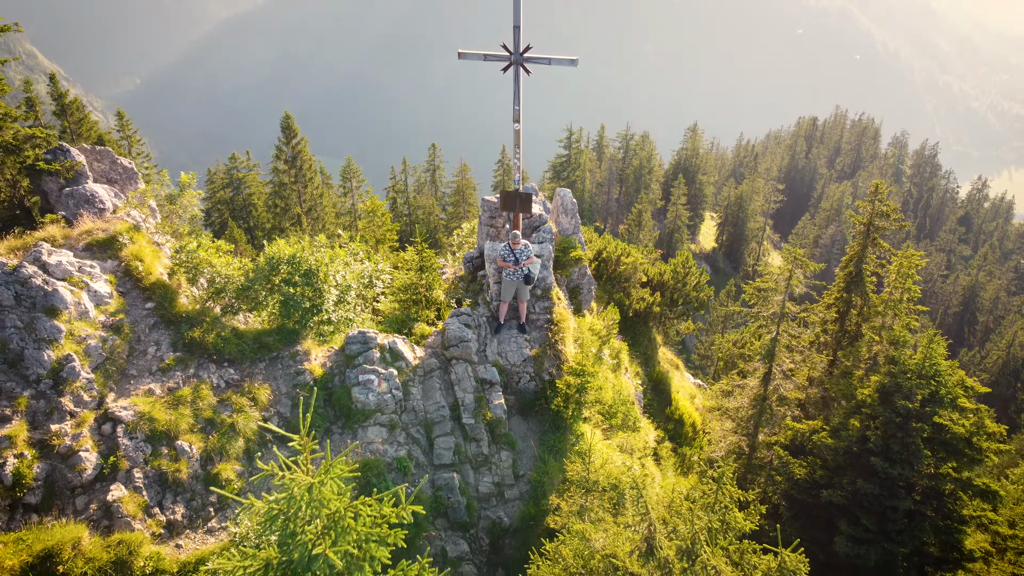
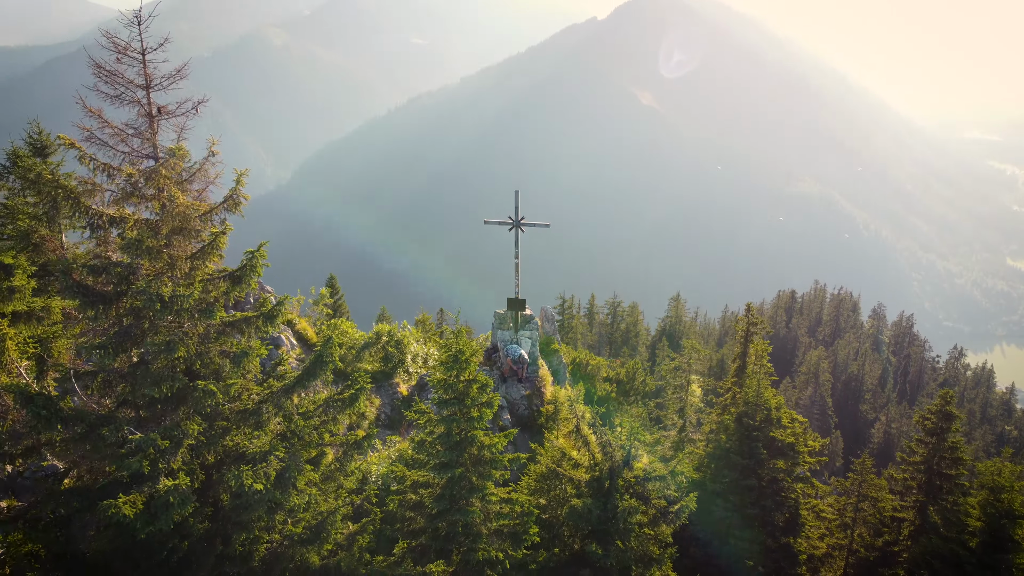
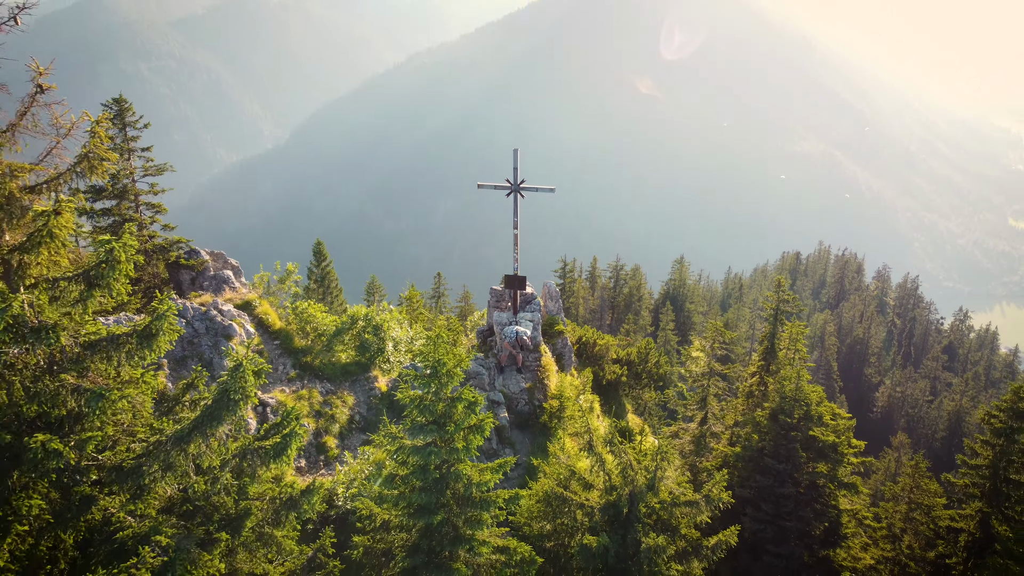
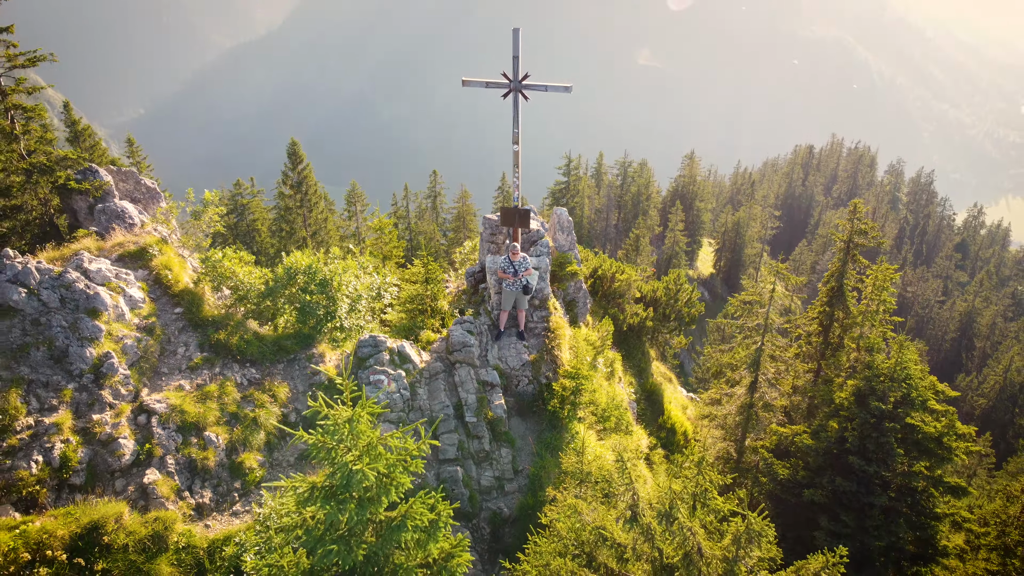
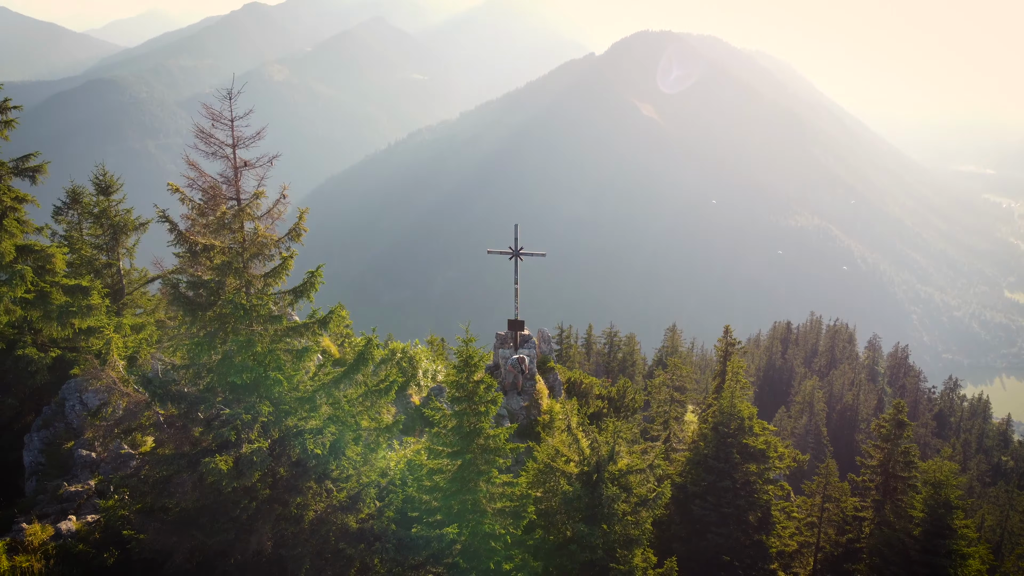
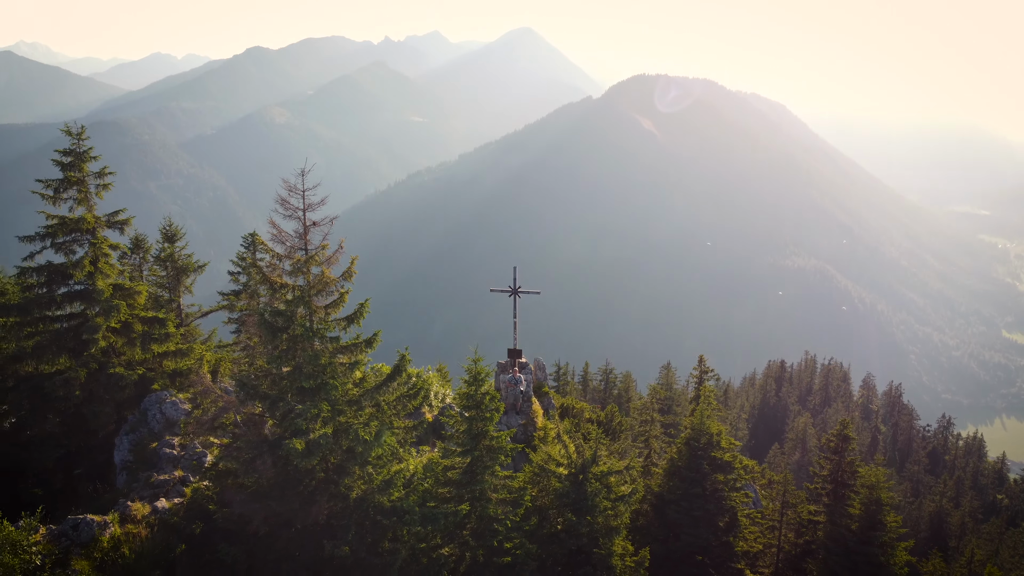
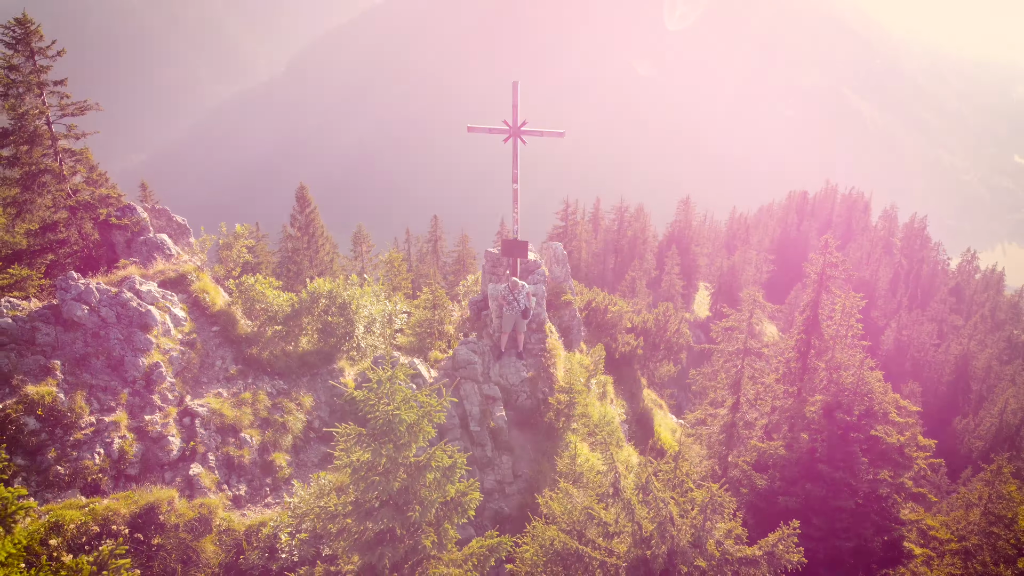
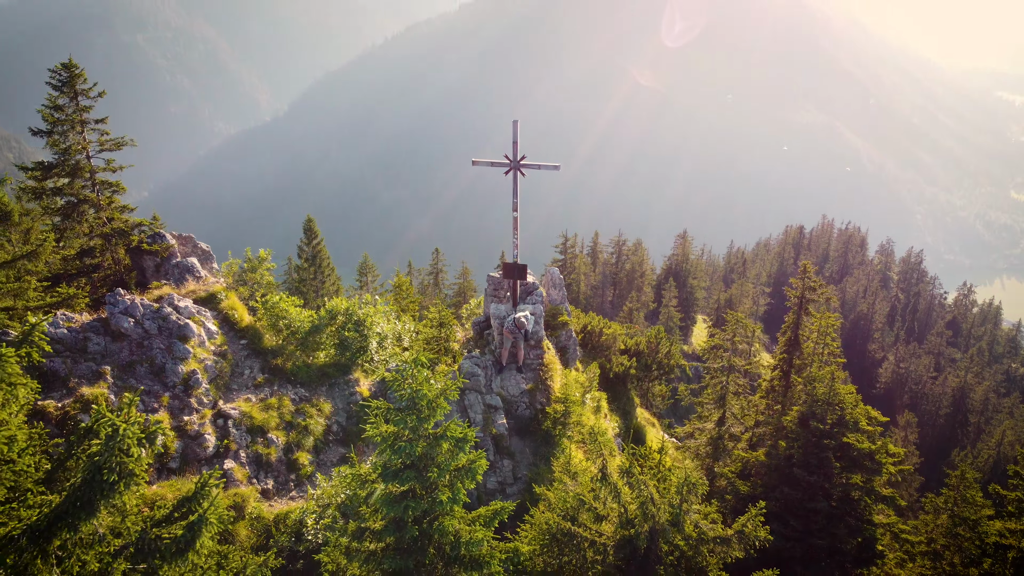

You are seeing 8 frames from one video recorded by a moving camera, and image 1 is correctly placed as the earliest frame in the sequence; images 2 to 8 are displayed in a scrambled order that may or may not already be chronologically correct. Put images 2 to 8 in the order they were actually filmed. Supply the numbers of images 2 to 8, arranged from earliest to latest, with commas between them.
4, 7, 8, 3, 2, 5, 6
